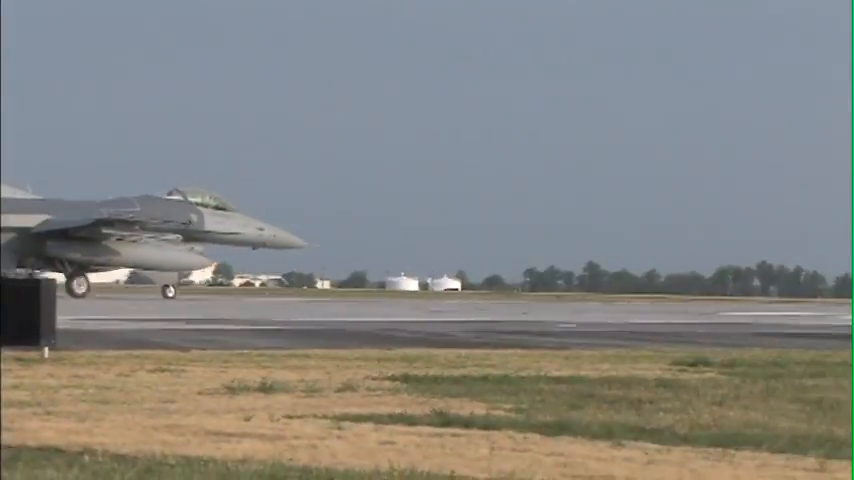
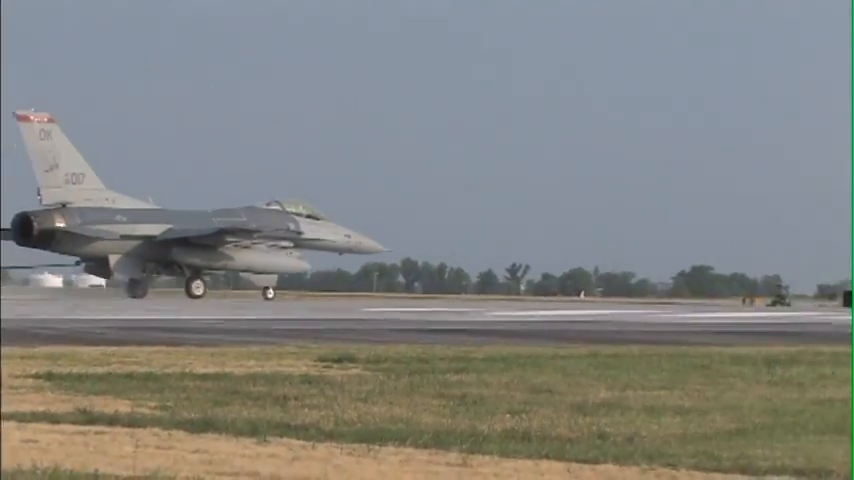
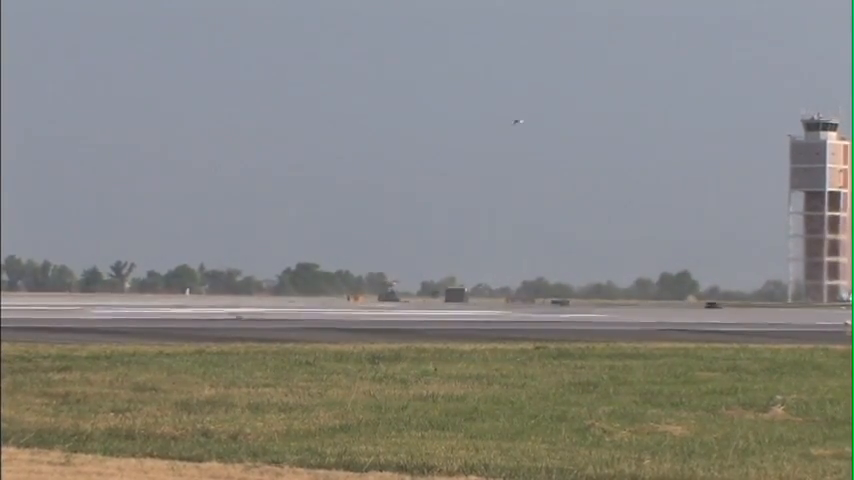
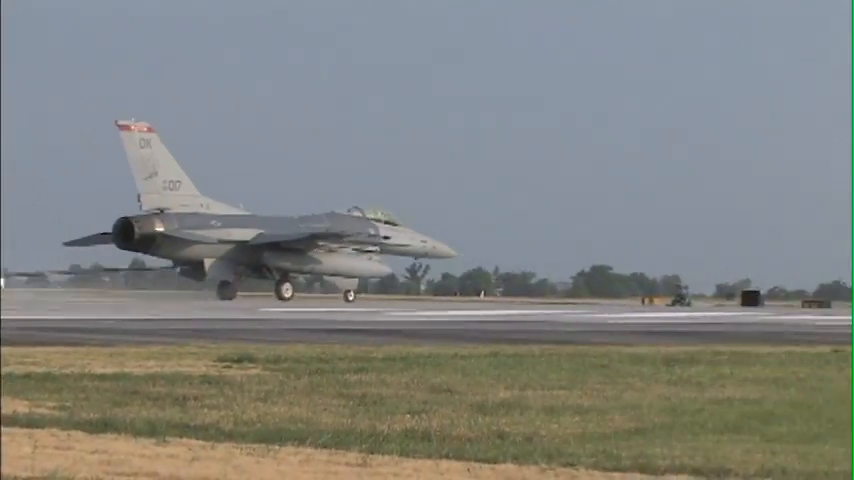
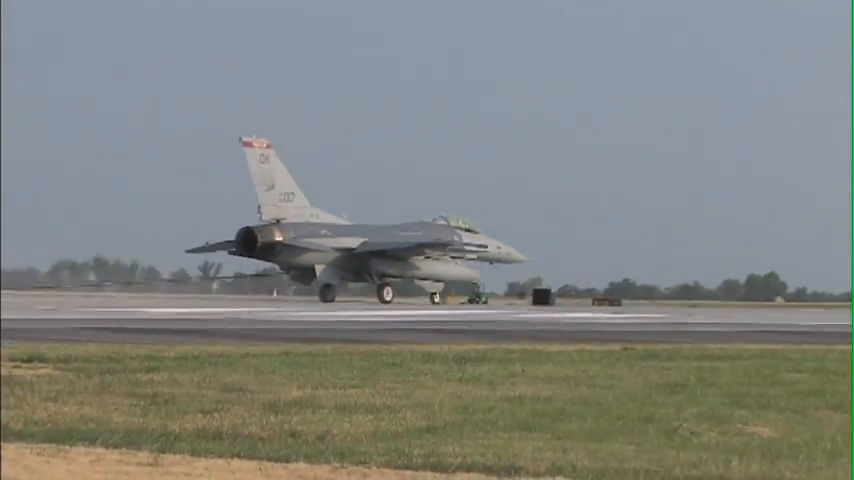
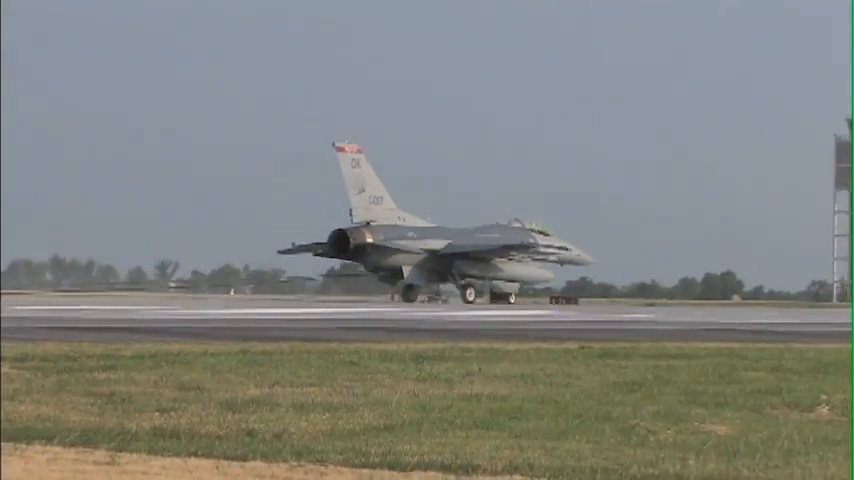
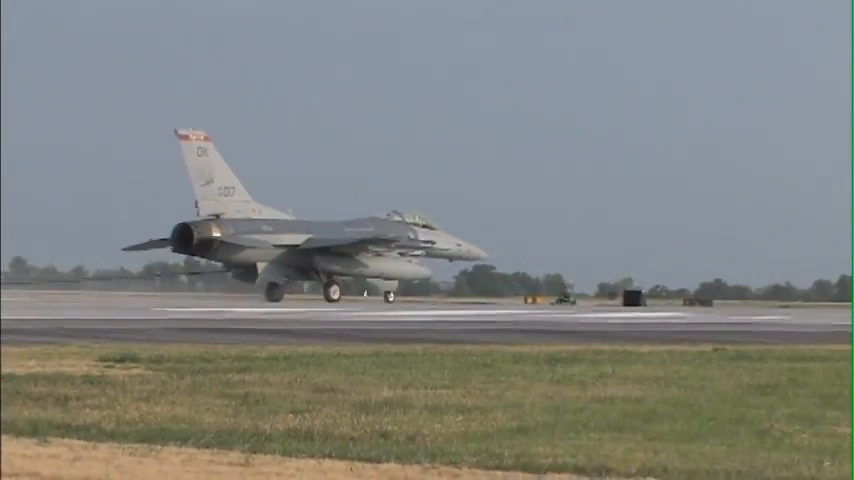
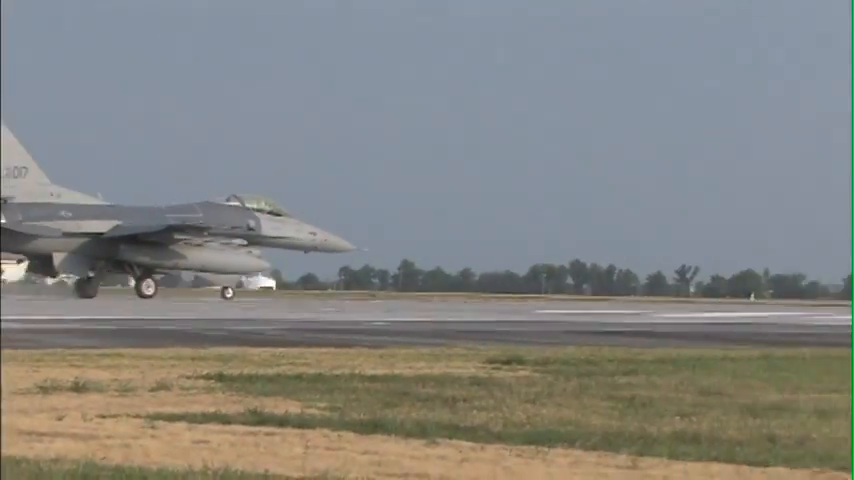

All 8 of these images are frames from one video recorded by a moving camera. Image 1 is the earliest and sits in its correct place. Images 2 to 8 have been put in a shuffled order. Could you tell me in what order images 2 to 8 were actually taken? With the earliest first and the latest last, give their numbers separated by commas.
8, 2, 4, 7, 5, 6, 3
